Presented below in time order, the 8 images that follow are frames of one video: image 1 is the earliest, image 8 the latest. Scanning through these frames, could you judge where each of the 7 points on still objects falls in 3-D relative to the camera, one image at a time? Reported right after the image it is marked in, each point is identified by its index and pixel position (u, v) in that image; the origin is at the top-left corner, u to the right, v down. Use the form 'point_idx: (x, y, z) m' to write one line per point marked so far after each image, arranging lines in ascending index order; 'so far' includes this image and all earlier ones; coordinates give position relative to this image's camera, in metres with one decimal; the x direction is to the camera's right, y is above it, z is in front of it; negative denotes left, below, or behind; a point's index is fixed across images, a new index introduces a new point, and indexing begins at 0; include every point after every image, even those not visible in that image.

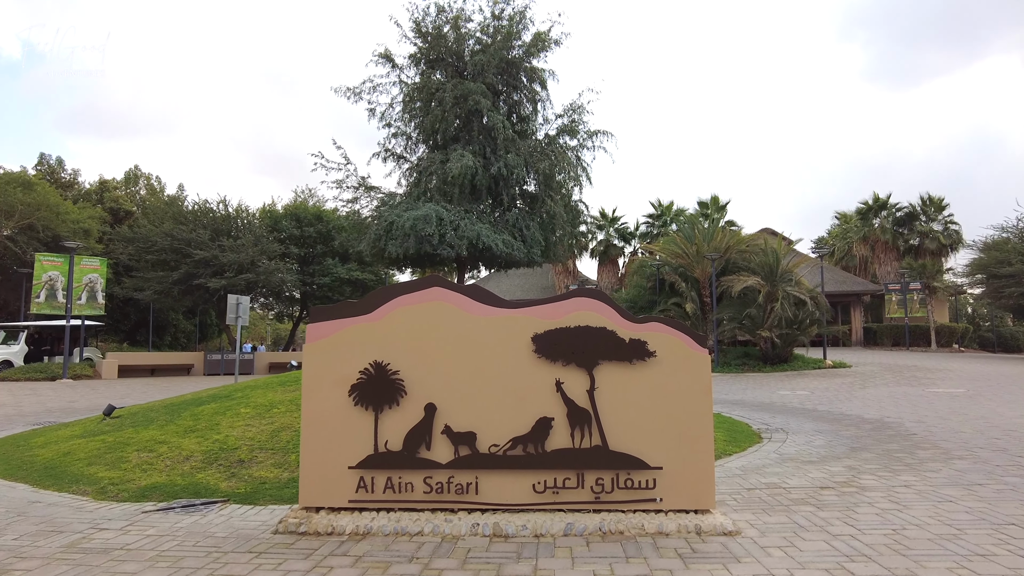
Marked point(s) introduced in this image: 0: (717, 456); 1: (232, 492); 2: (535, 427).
0: (+2.6, -2.1, +8.2) m
1: (-2.7, -2.0, +6.3) m
2: (+0.2, -1.1, +5.1) m
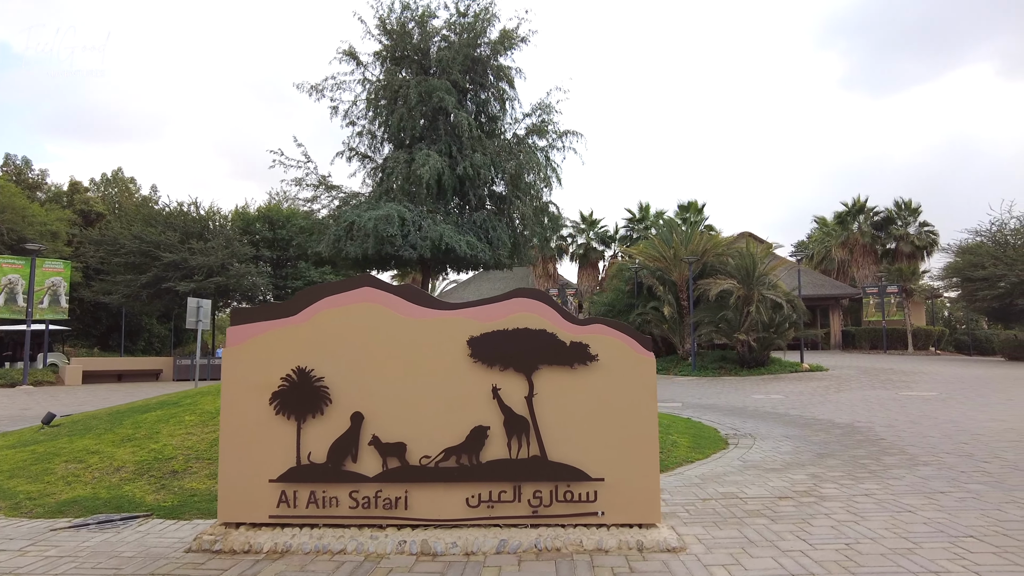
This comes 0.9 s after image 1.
0: (+2.0, -2.1, +7.9) m
1: (-3.2, -2.0, +5.9) m
2: (-0.3, -1.1, +4.8) m
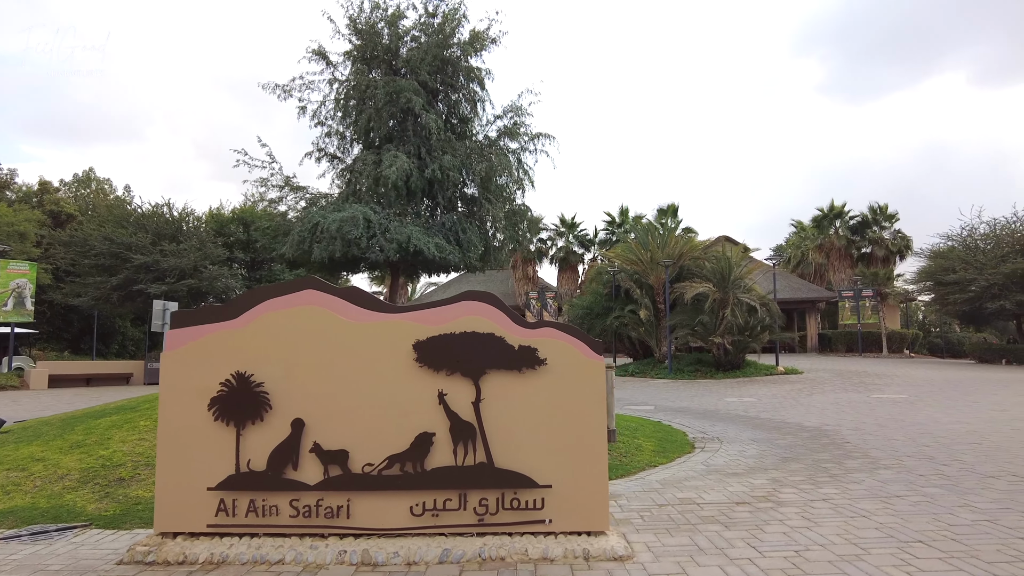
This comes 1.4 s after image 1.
0: (+1.5, -2.2, +7.8) m
1: (-3.6, -2.0, +5.7) m
2: (-0.7, -1.1, +4.7) m
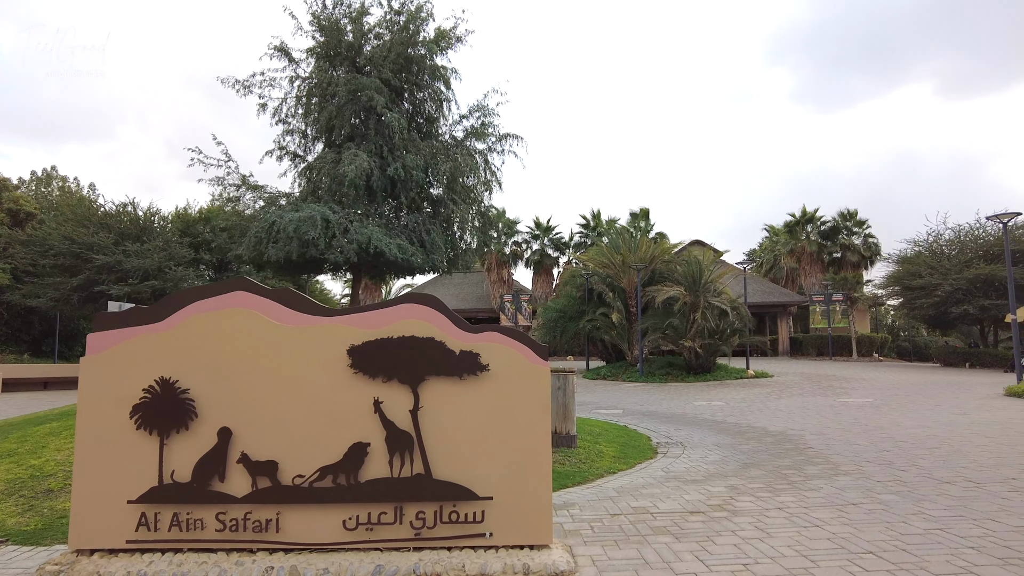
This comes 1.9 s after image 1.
0: (+1.0, -2.2, +7.7) m
1: (-4.1, -2.0, +5.4) m
2: (-1.1, -1.1, +4.4) m
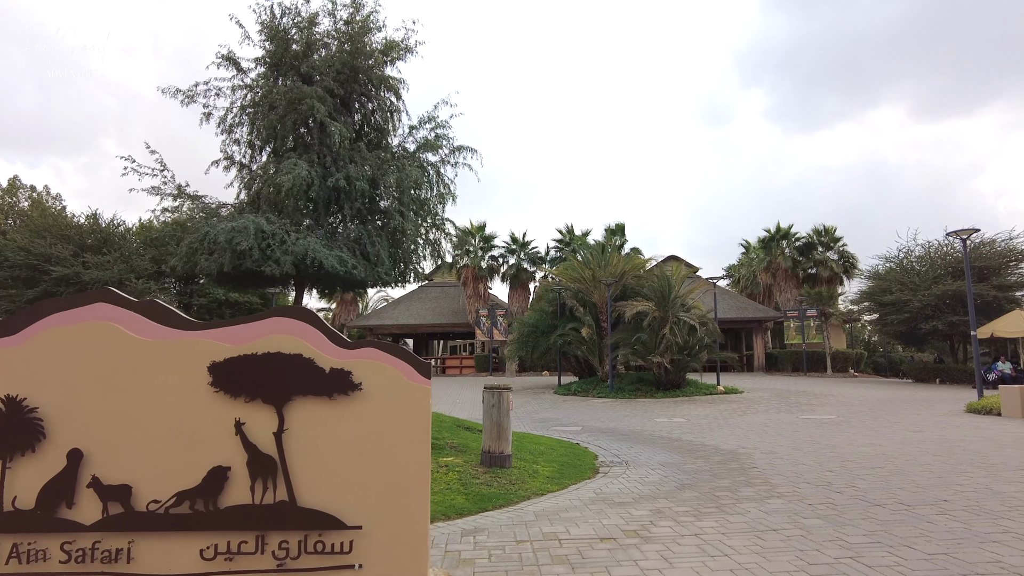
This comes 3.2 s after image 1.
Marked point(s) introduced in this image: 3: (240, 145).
0: (+0.2, -2.4, +7.4) m
1: (-4.9, -2.1, +5.0) m
2: (-1.9, -1.2, +4.1) m
3: (-5.2, +2.8, +12.6) m
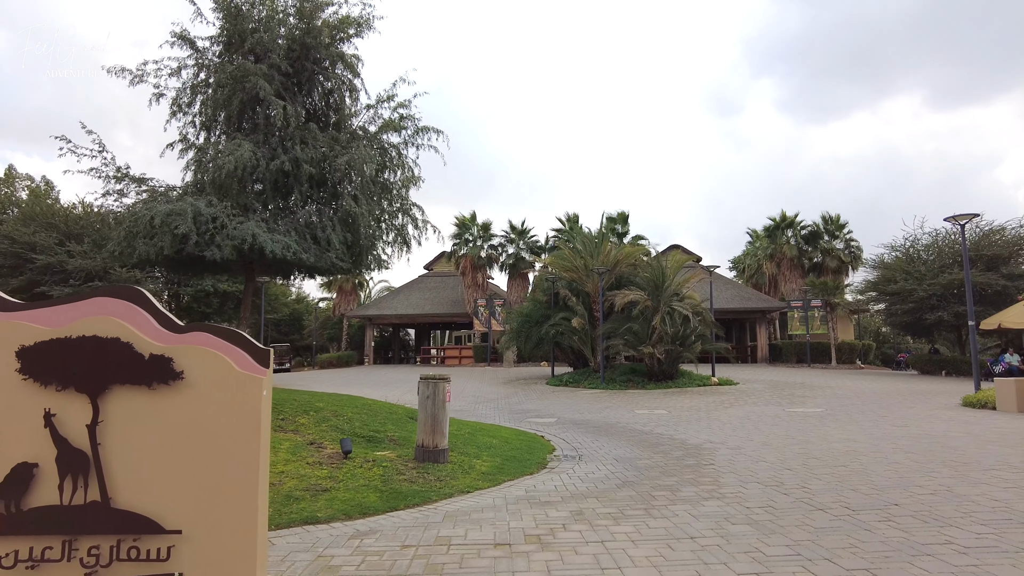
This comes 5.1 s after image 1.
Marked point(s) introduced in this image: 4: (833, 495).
0: (-0.7, -2.2, +6.9) m
1: (-5.8, -1.9, +4.6) m
2: (-2.8, -1.1, +3.6) m
3: (-5.9, +3.0, +12.1) m
4: (+3.2, -2.1, +6.5) m
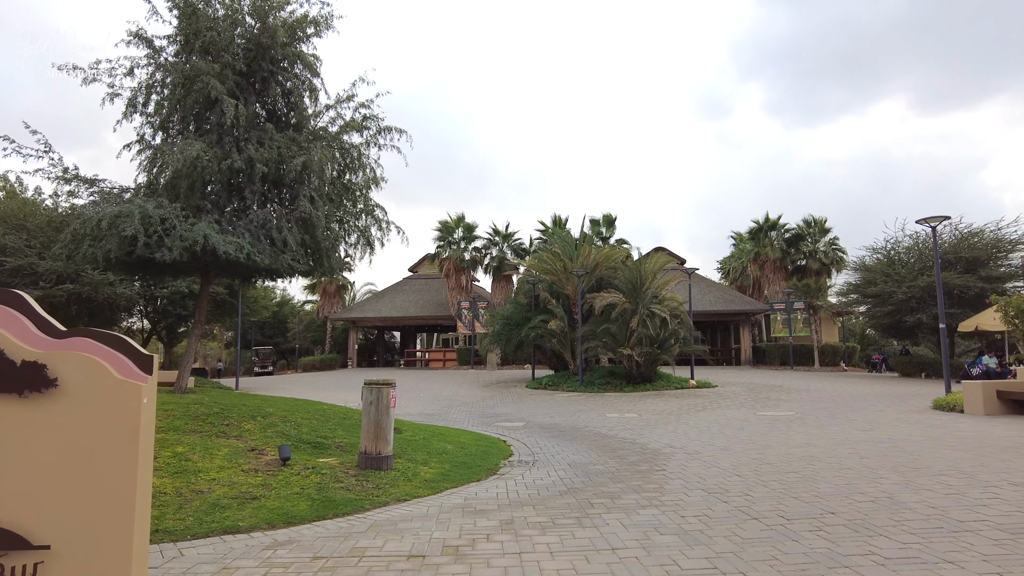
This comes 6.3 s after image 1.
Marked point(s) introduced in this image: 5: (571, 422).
0: (-1.3, -2.2, +6.7) m
1: (-6.4, -2.0, +4.4) m
2: (-3.4, -1.1, +3.5) m
3: (-6.6, +3.0, +11.9) m
4: (+2.5, -2.1, +6.4) m
5: (+1.4, -3.1, +15.3) m
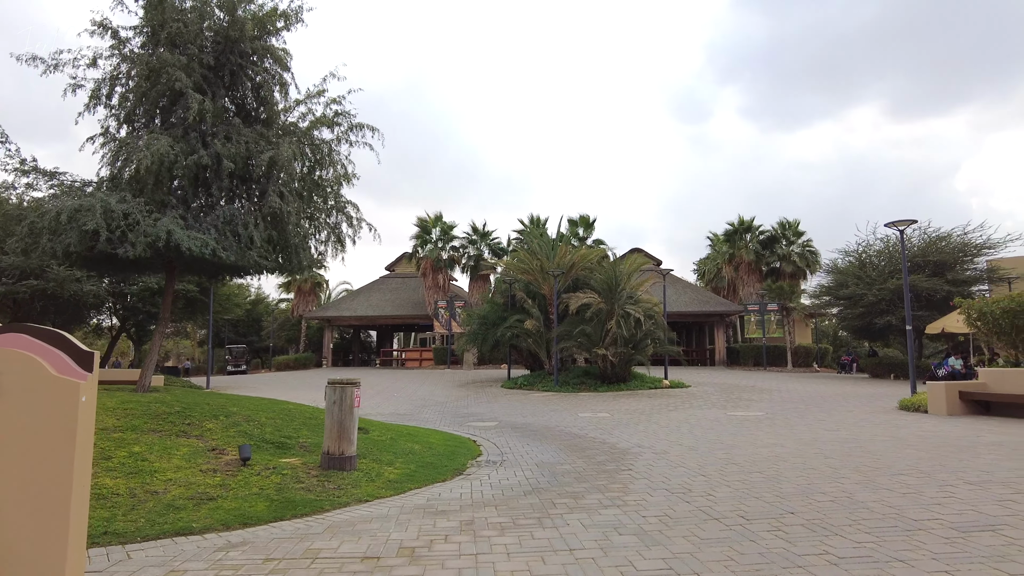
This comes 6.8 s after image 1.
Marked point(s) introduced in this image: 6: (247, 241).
0: (-1.7, -2.2, +6.6) m
1: (-6.7, -1.9, +4.1) m
2: (-3.7, -1.0, +3.3) m
3: (-7.1, +3.0, +11.7) m
4: (+2.2, -2.1, +6.4) m
5: (+0.7, -3.1, +15.3) m
6: (-4.4, +0.8, +11.0) m
